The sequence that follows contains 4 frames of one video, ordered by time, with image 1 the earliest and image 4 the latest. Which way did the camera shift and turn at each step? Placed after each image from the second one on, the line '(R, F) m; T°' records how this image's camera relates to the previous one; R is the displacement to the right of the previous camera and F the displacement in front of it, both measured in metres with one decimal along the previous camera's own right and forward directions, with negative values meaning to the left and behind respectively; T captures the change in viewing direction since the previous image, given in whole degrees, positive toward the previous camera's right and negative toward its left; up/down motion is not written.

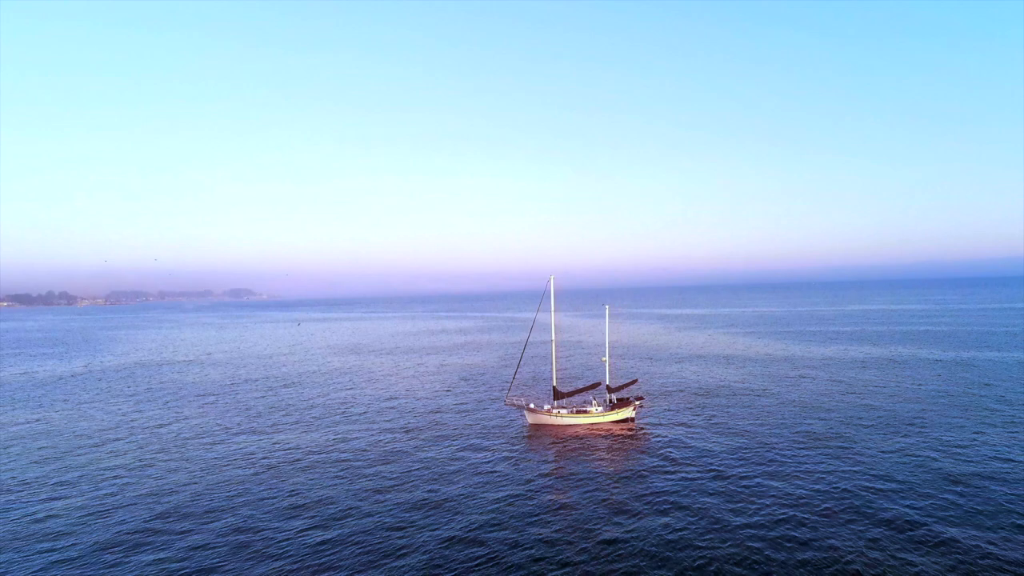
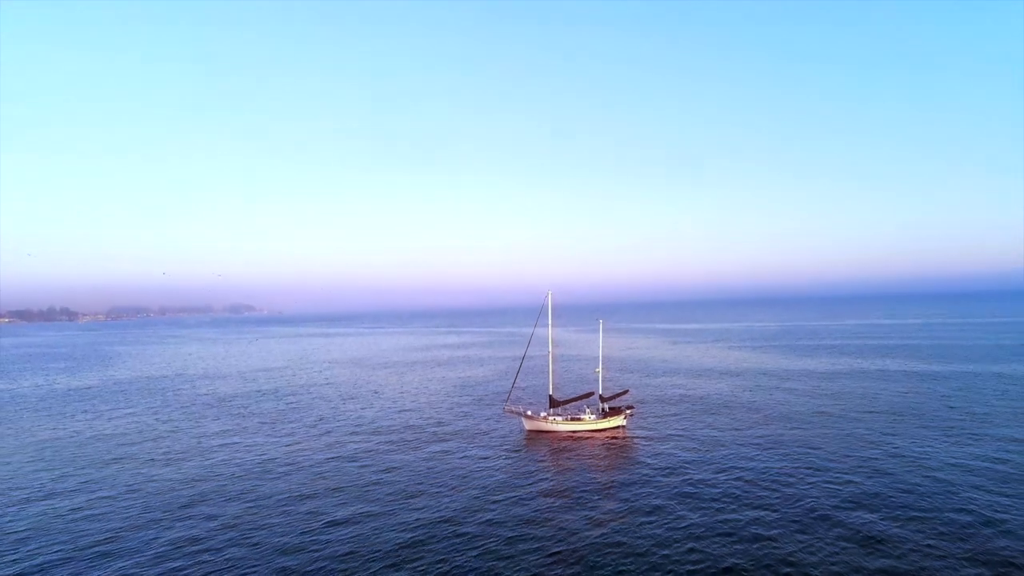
(0.0, -0.6) m; 0°
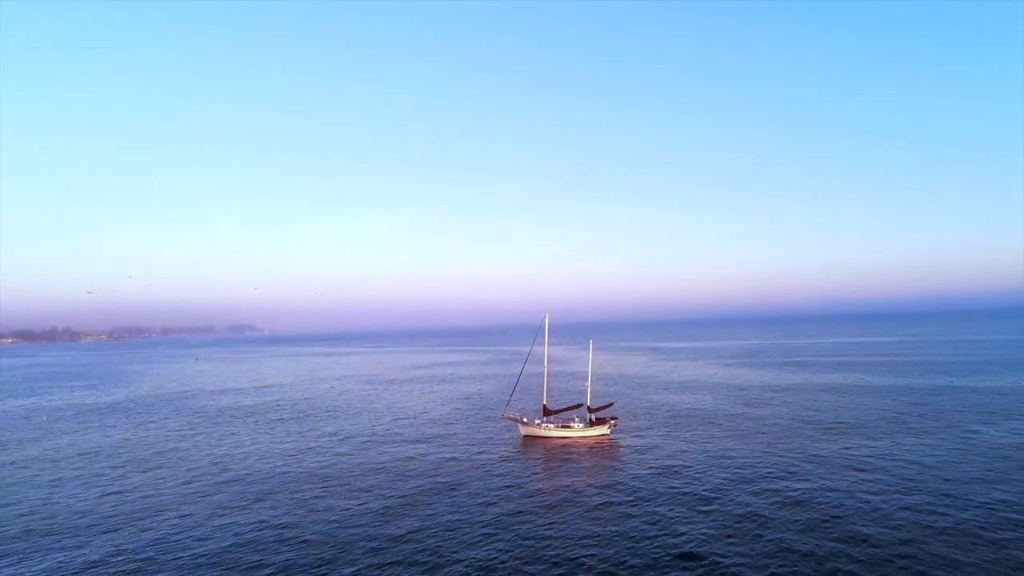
(0.0, -1.1) m; 0°
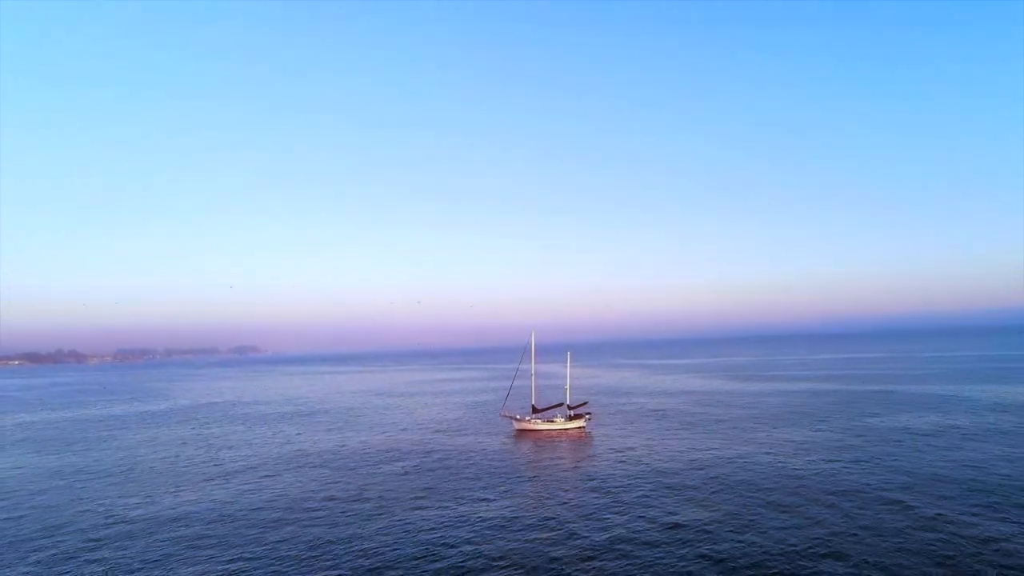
(+0.1, -2.3) m; 0°
